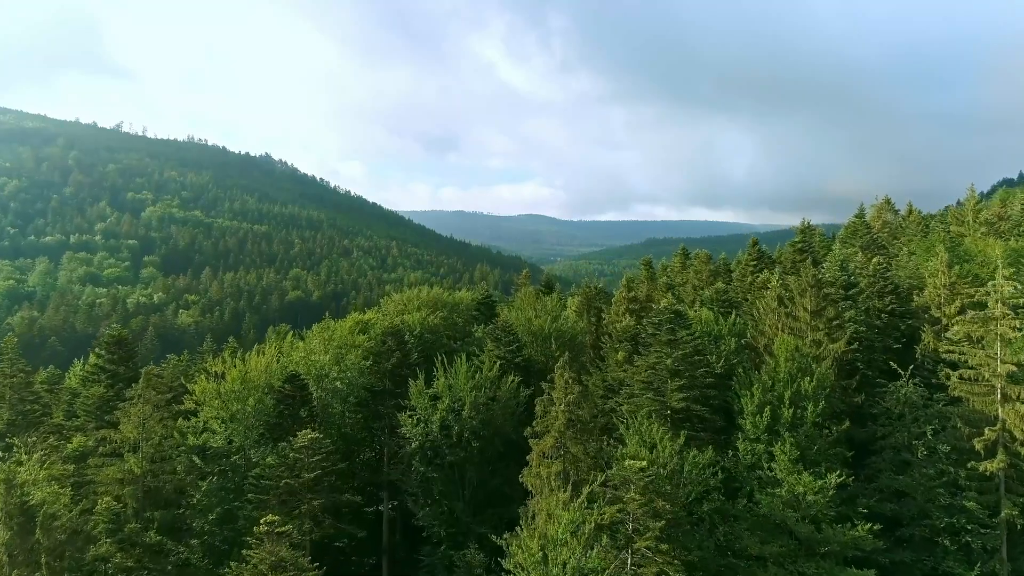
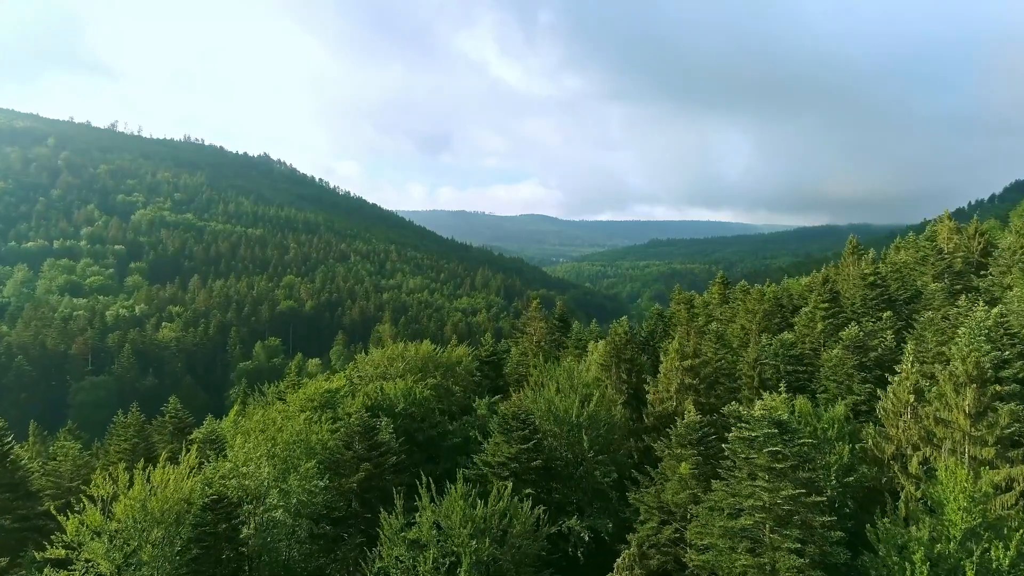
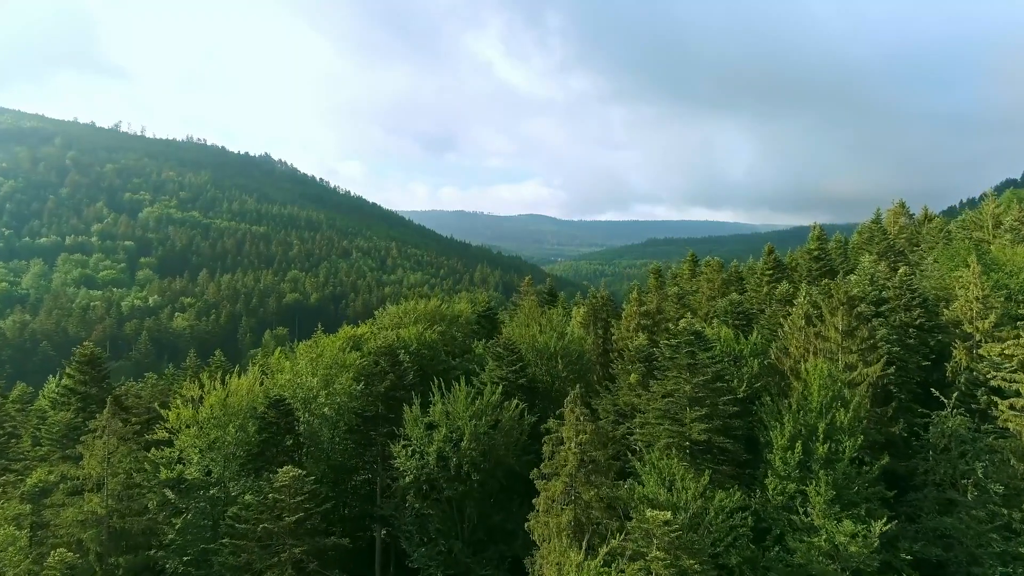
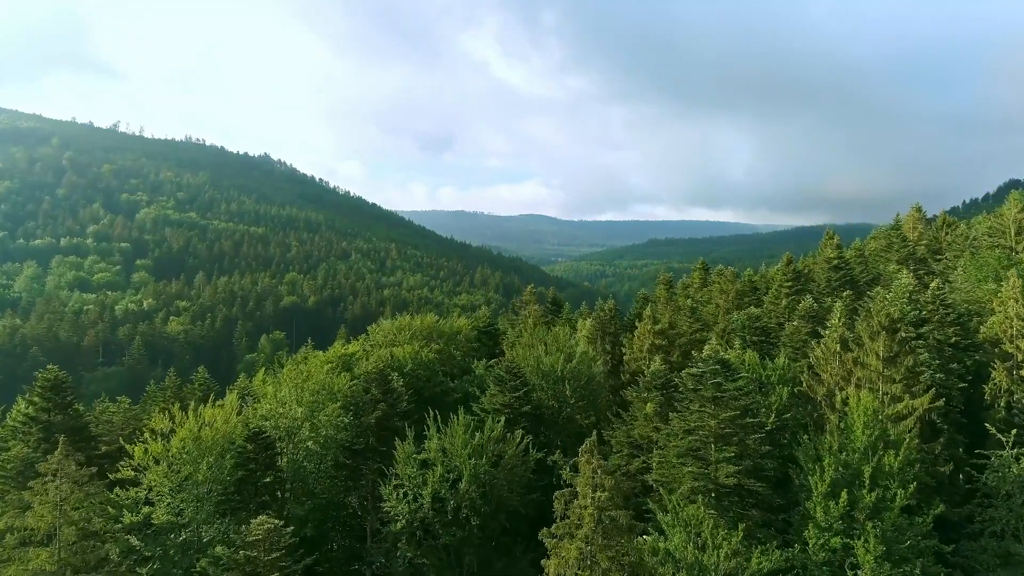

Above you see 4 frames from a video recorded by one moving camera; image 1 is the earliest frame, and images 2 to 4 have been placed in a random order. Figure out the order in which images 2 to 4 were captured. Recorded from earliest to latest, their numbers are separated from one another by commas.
3, 4, 2
